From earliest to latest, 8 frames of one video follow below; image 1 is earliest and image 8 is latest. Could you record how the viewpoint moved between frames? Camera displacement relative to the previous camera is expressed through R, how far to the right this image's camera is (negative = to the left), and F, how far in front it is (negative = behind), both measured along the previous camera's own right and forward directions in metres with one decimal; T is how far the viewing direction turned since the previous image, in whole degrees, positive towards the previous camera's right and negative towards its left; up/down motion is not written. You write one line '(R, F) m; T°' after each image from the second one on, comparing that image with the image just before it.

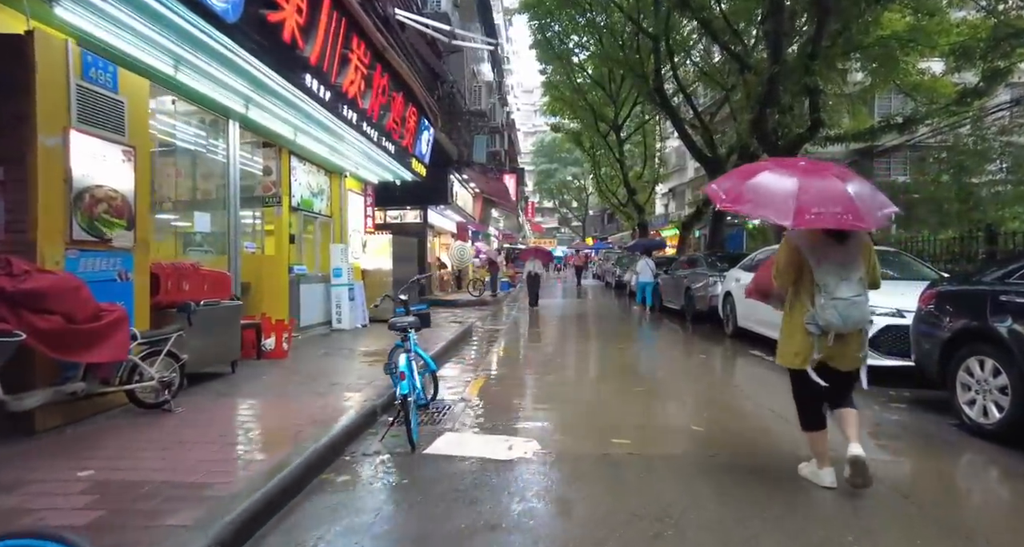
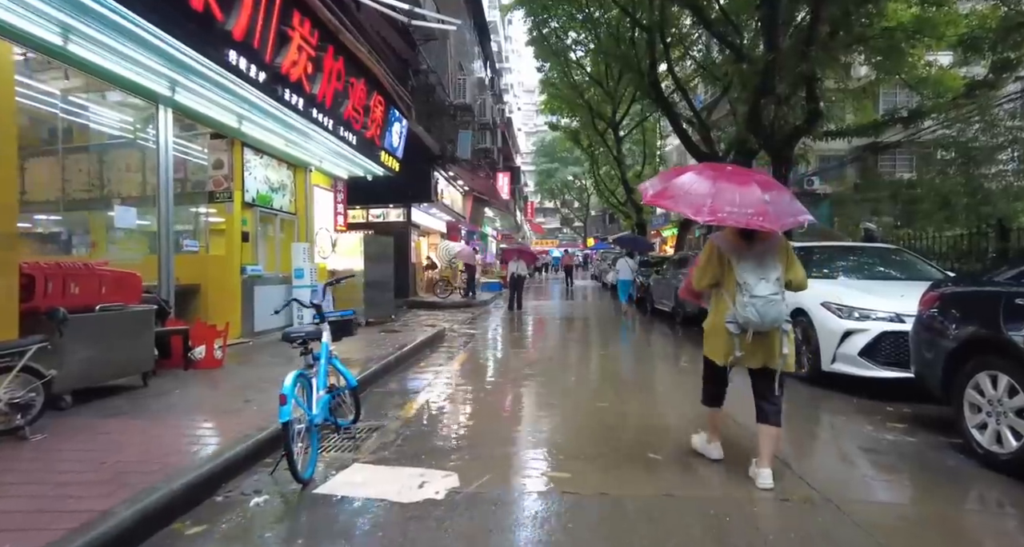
(+0.6, +0.7) m; 0°
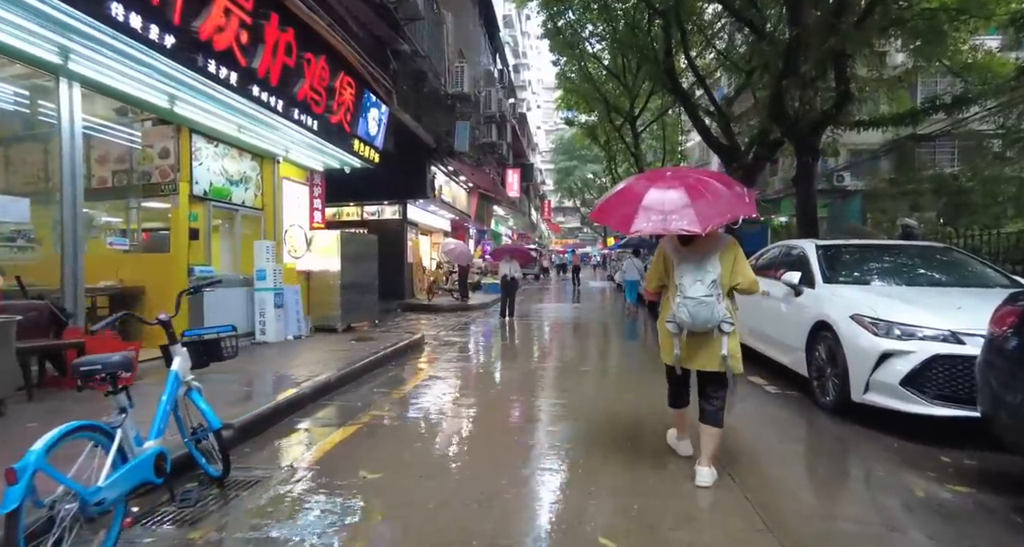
(+0.6, +1.1) m; -2°
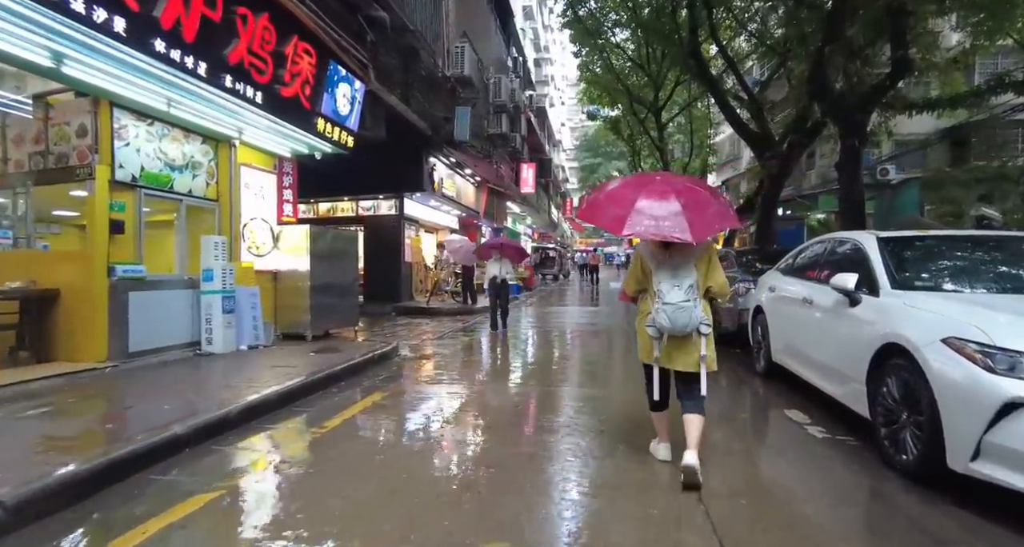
(+0.6, +1.5) m; -3°
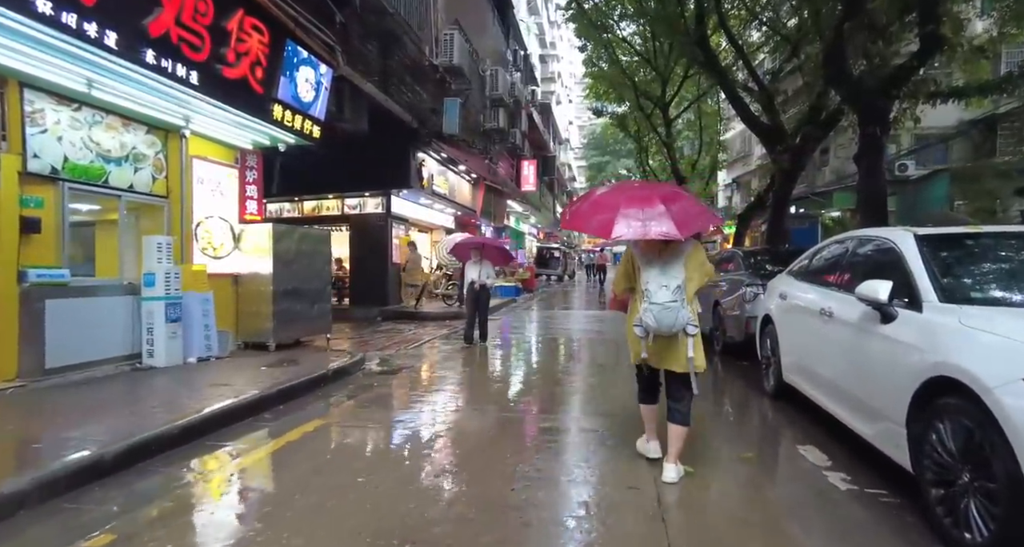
(+0.4, +0.9) m; -1°
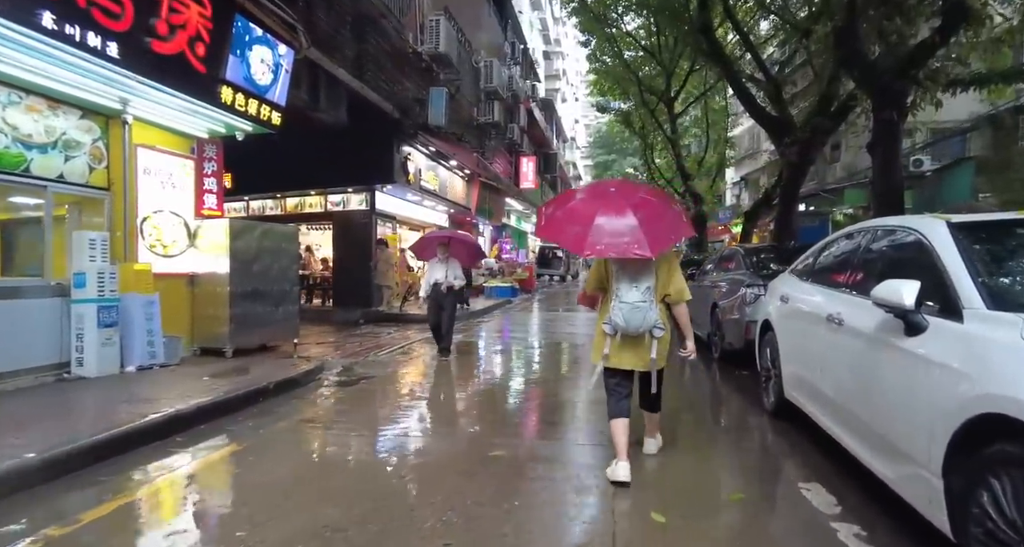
(+0.5, +0.8) m; -1°
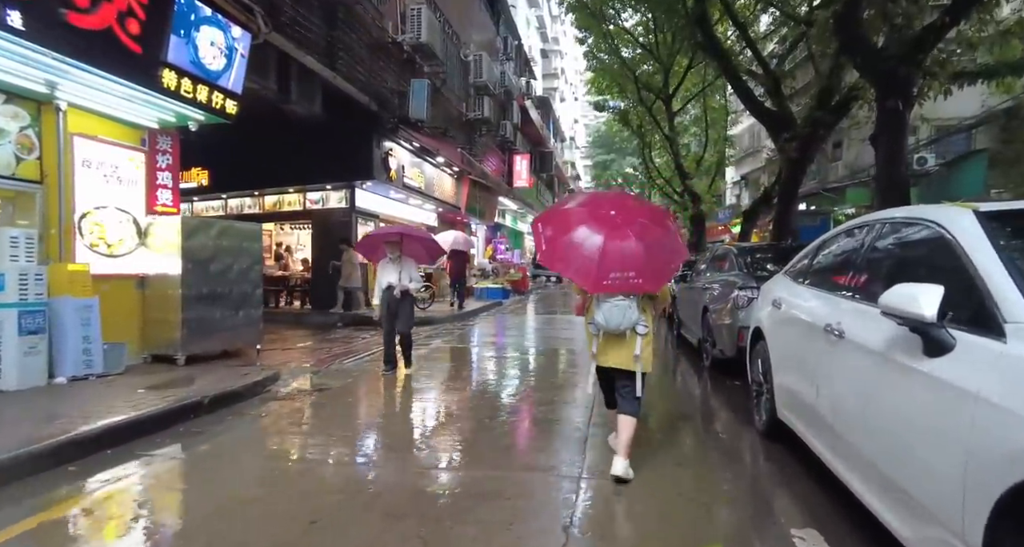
(+0.4, +0.6) m; 0°
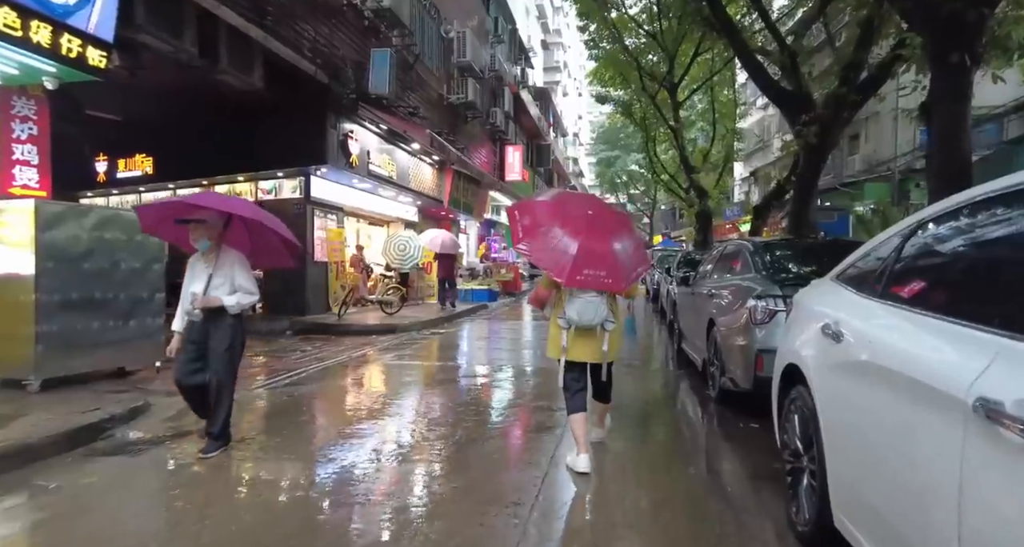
(+0.6, +1.8) m; -1°
